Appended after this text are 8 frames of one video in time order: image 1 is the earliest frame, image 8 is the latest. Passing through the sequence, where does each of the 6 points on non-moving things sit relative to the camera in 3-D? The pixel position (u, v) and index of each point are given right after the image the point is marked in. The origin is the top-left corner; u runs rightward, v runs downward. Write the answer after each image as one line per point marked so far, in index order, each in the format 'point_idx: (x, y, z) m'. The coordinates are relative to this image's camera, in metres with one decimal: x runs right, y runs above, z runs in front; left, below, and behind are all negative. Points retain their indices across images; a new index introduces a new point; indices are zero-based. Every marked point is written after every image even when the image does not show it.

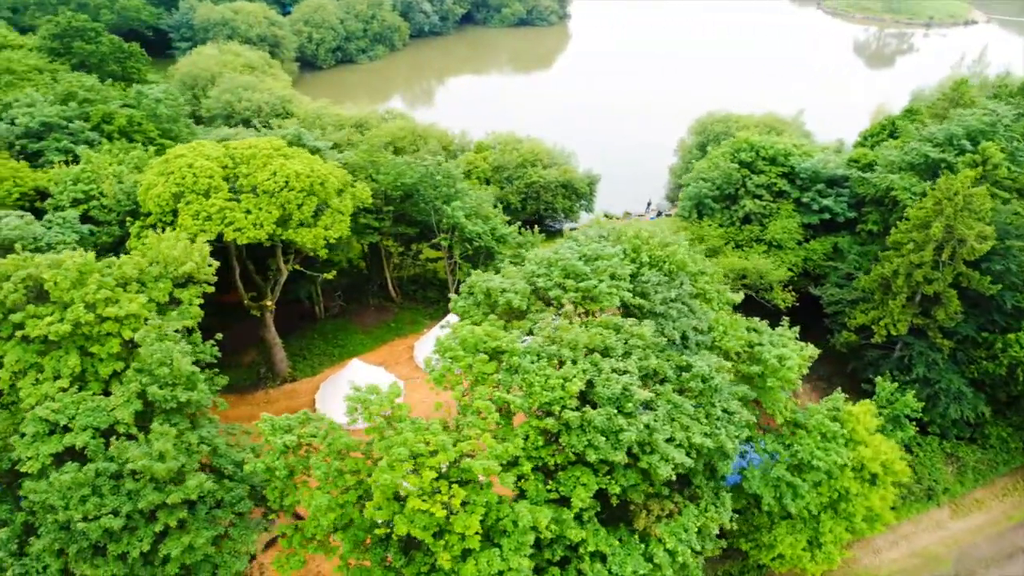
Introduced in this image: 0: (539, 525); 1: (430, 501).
0: (+0.5, -4.6, +14.0) m
1: (-1.6, -4.0, +13.8) m
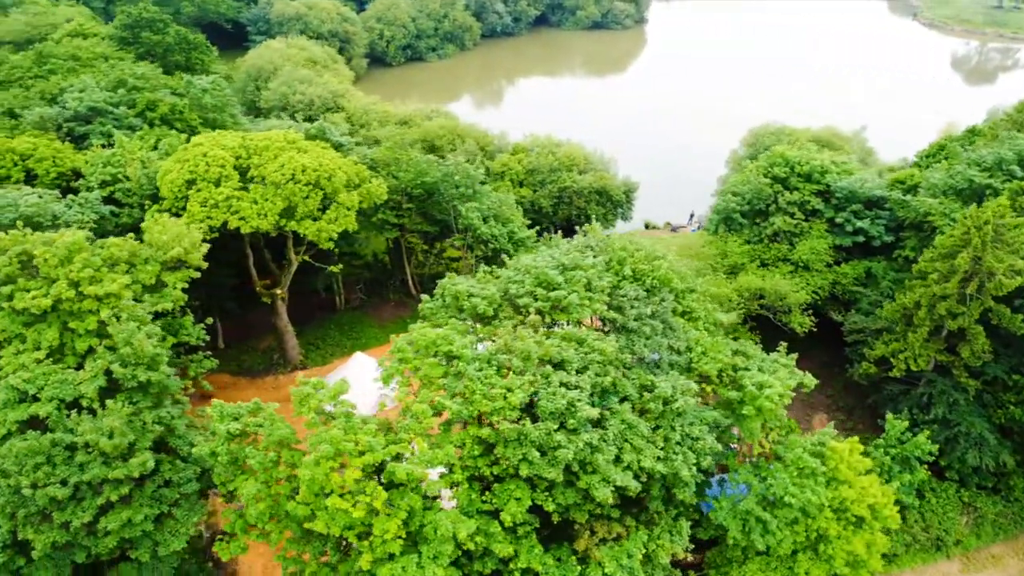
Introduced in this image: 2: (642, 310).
0: (-1.0, -4.7, +13.7) m
1: (-3.0, -4.0, +13.8) m
2: (+3.3, -0.5, +18.0) m
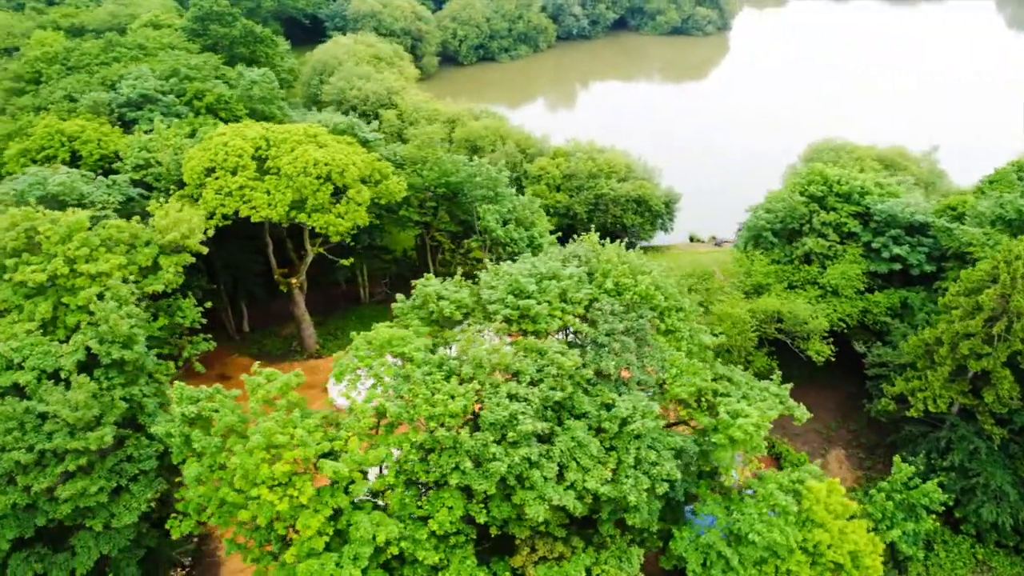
0: (-2.5, -4.7, +13.6) m
1: (-4.5, -3.9, +13.9) m
2: (+2.5, -0.9, +17.4) m
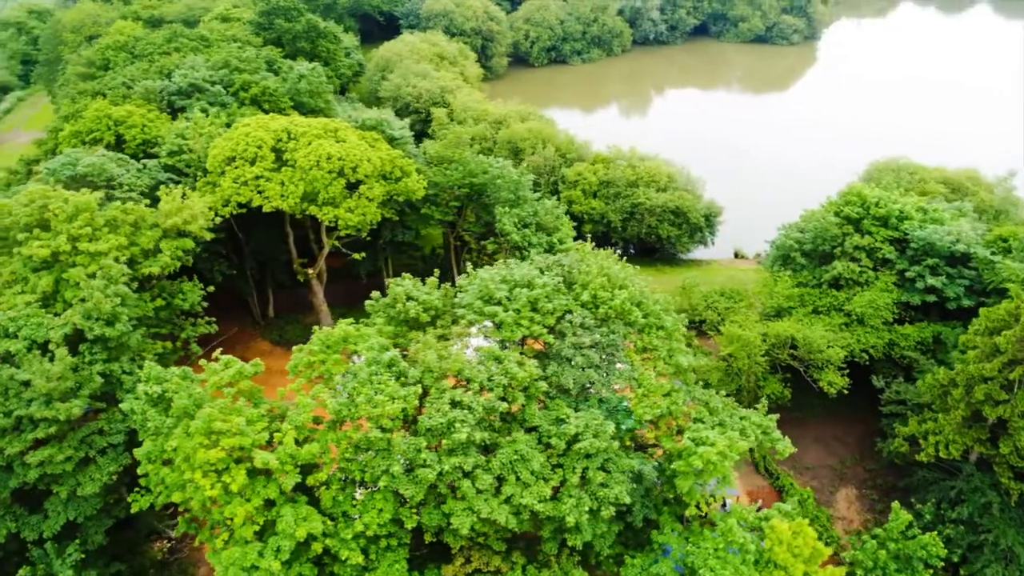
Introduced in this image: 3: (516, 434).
0: (-4.0, -4.7, +13.7) m
1: (-5.9, -3.7, +14.2) m
2: (+1.6, -1.2, +16.9) m
3: (+0.1, -3.1, +15.4) m
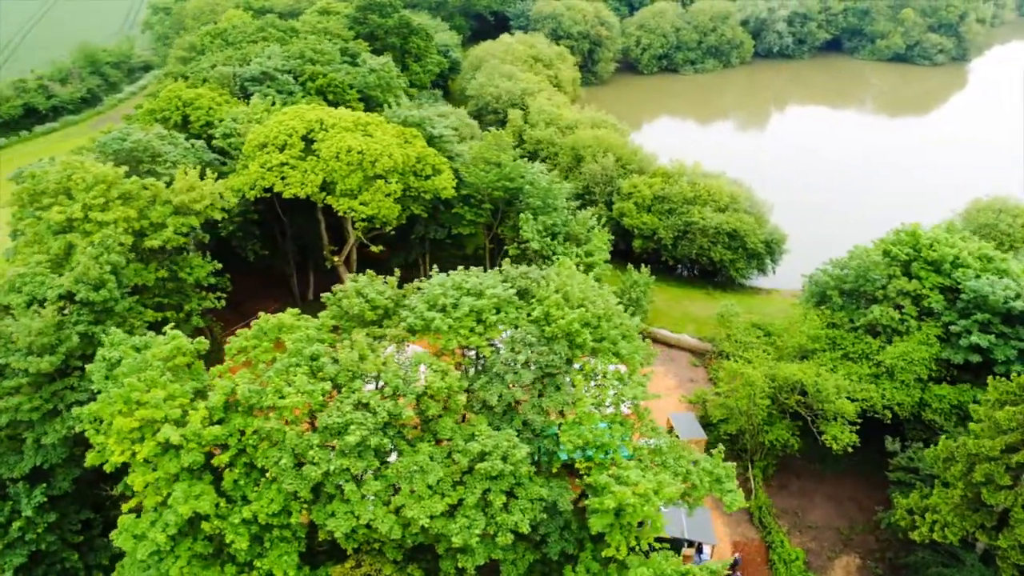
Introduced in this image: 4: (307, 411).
0: (-6.3, -4.4, +14.1) m
1: (-8.0, -3.2, +14.9) m
2: (+0.1, -1.5, +16.3) m
3: (-1.9, -3.2, +15.1) m
4: (-4.2, -2.5, +14.8) m
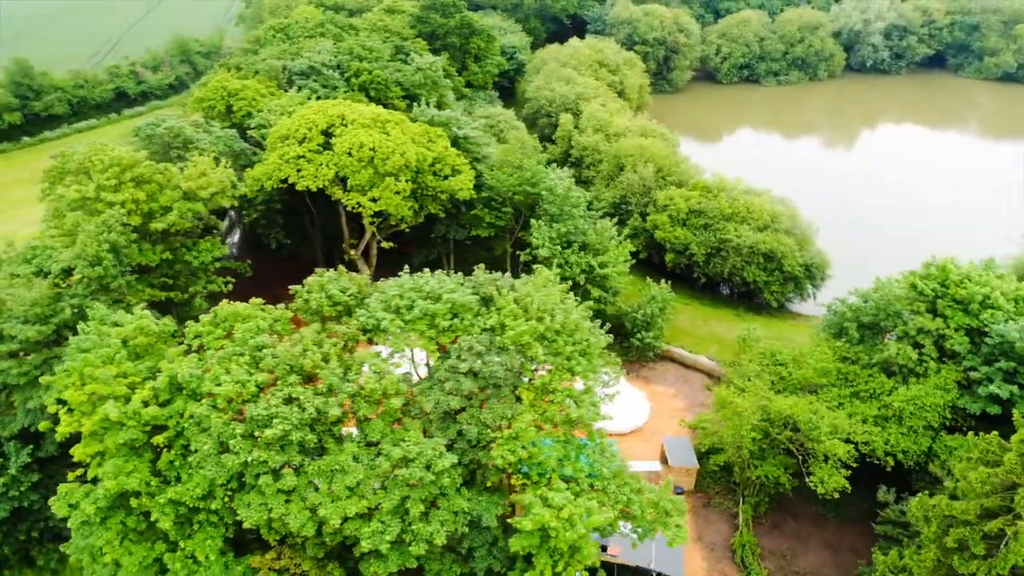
0: (-8.0, -4.0, +14.6) m
1: (-9.5, -2.8, +15.5) m
2: (-1.2, -1.7, +16.0) m
3: (-3.4, -3.2, +15.0) m
4: (-5.7, -2.3, +15.0) m
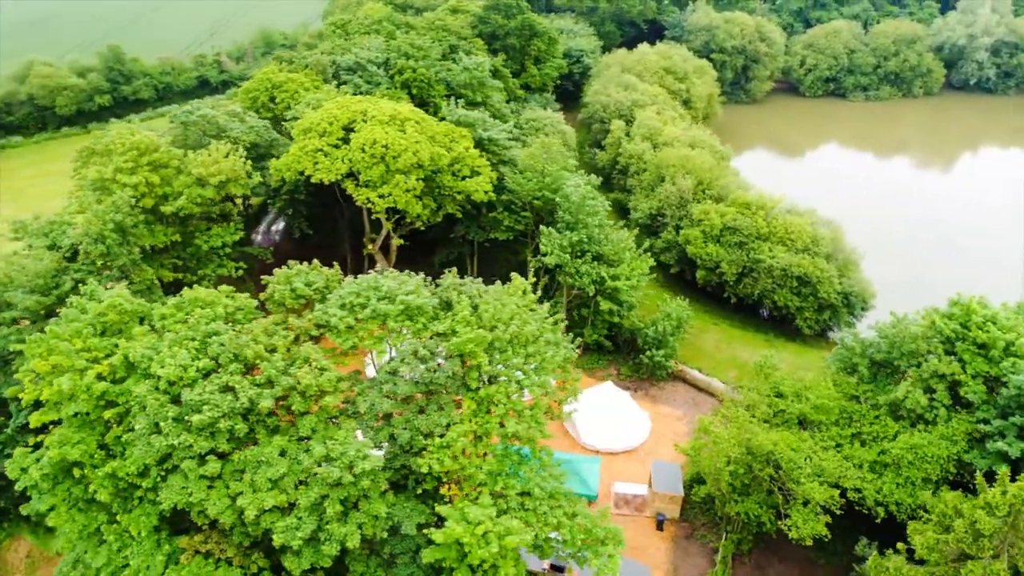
0: (-9.5, -3.5, +15.2) m
1: (-10.8, -2.2, +16.4) m
2: (-2.5, -1.7, +15.8) m
3: (-4.9, -3.1, +15.1) m
4: (-7.1, -2.0, +15.4) m
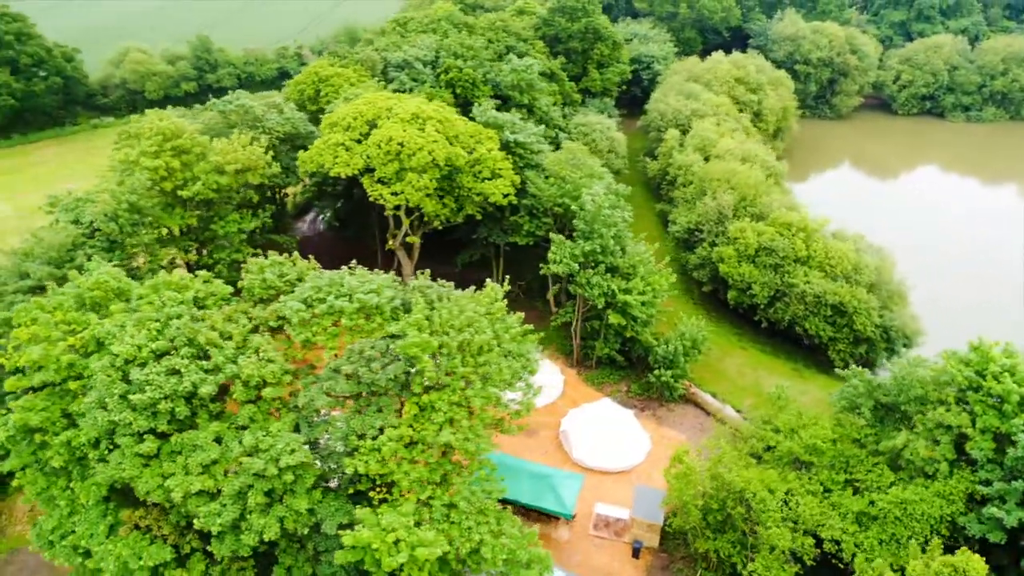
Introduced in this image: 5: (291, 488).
0: (-10.9, -3.0, +16.1) m
1: (-11.9, -1.5, +17.4) m
2: (-3.7, -1.7, +15.8) m
3: (-6.3, -2.9, +15.4) m
4: (-8.4, -1.6, +15.9) m
5: (-4.6, -4.1, +14.8) m
